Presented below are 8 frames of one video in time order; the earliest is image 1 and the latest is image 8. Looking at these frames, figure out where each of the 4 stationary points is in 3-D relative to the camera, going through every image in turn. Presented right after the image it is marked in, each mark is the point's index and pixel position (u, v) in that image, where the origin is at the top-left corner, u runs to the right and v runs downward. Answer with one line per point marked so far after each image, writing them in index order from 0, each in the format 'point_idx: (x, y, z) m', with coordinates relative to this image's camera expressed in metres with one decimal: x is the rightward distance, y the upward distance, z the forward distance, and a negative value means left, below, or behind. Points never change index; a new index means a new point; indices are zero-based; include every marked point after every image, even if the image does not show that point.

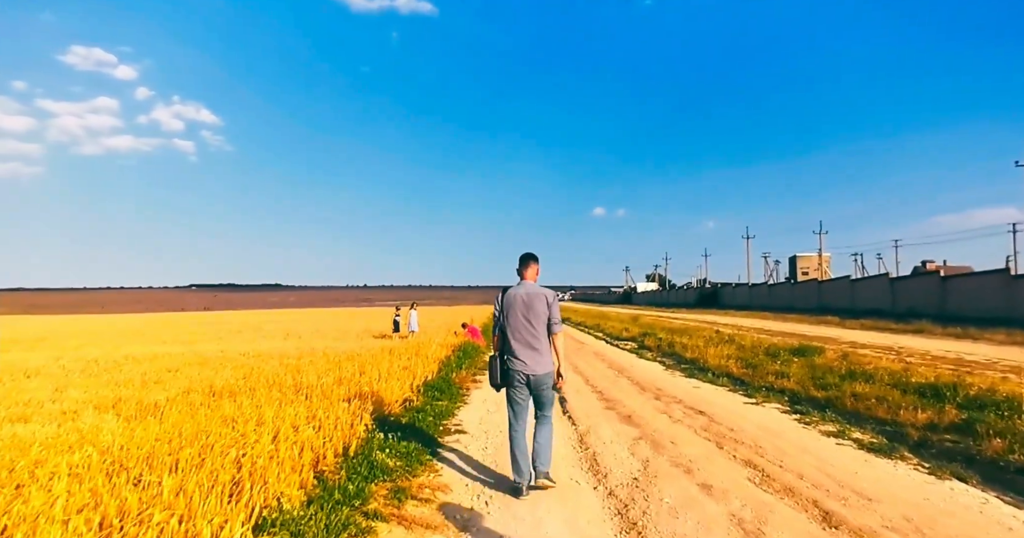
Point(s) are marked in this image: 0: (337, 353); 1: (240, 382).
0: (-5.3, -2.5, +15.0) m
1: (-5.5, -2.2, +10.0) m
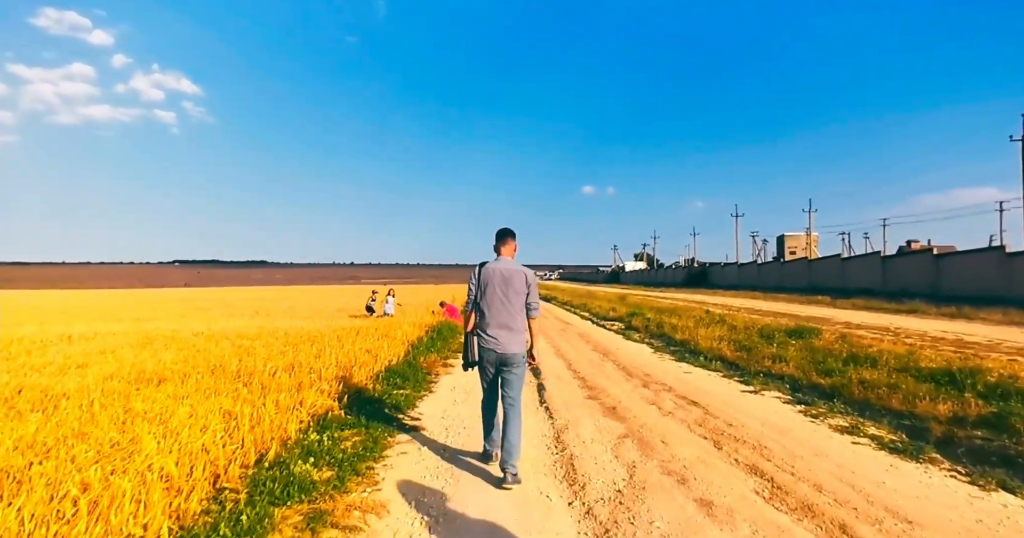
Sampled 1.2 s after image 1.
0: (-5.9, -1.8, +13.9) m
1: (-6.0, -1.7, +8.9) m
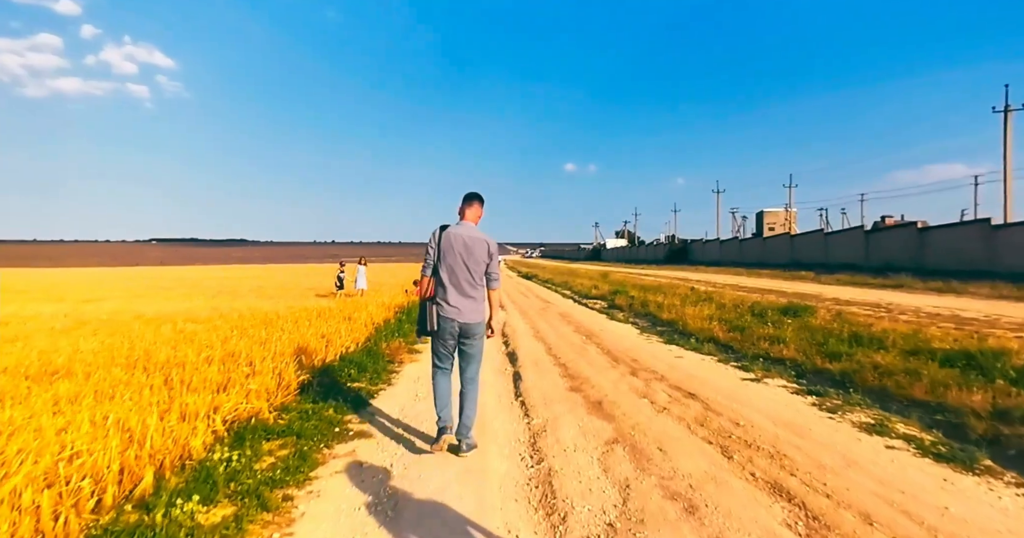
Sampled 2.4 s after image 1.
0: (-6.5, -1.2, +12.6) m
1: (-6.4, -1.3, +7.6) m
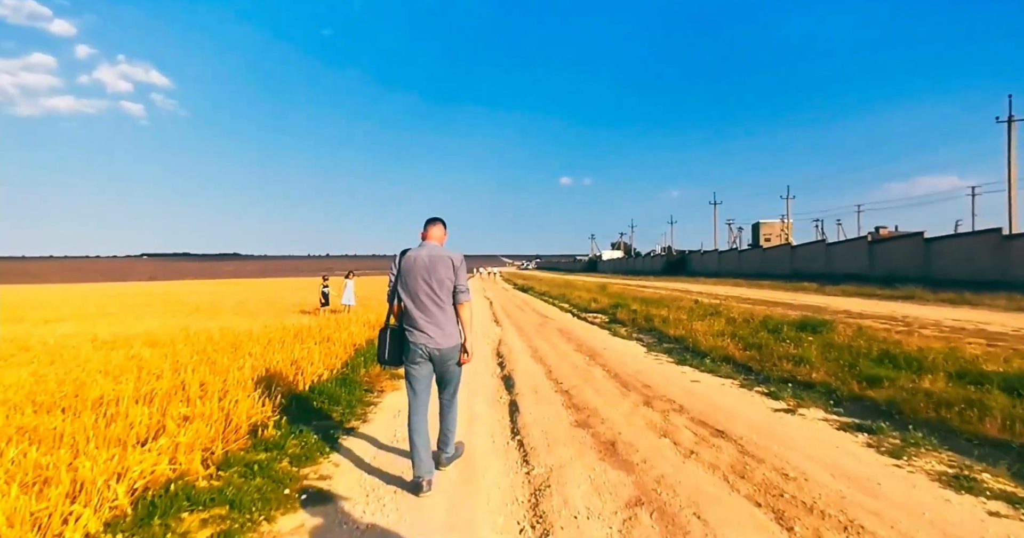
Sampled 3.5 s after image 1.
0: (-6.6, -1.5, +11.6) m
1: (-6.5, -1.5, +6.5) m
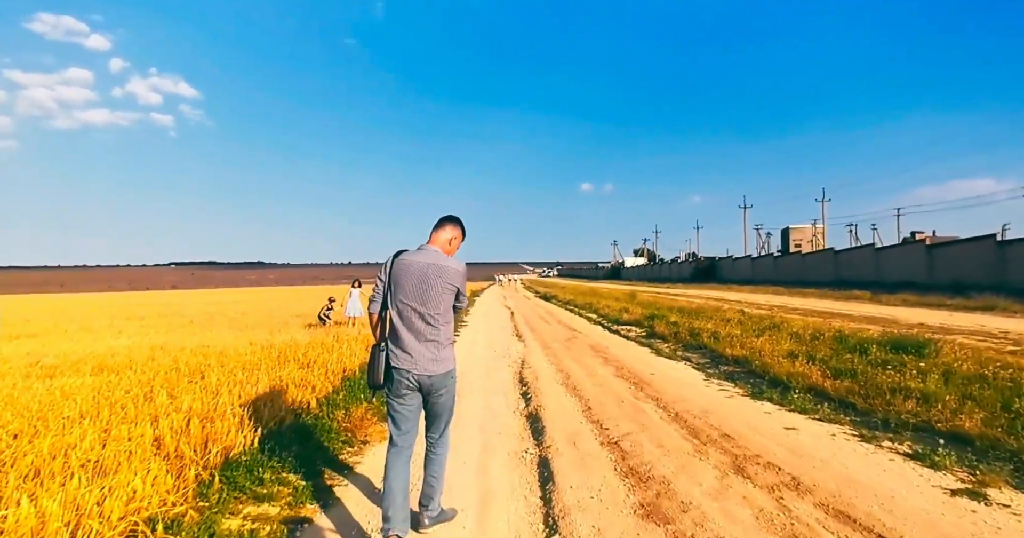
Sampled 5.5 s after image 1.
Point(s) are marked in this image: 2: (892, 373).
0: (-6.1, -1.7, +9.8) m
1: (-6.2, -1.6, +4.8) m
2: (+6.2, -1.7, +8.0) m
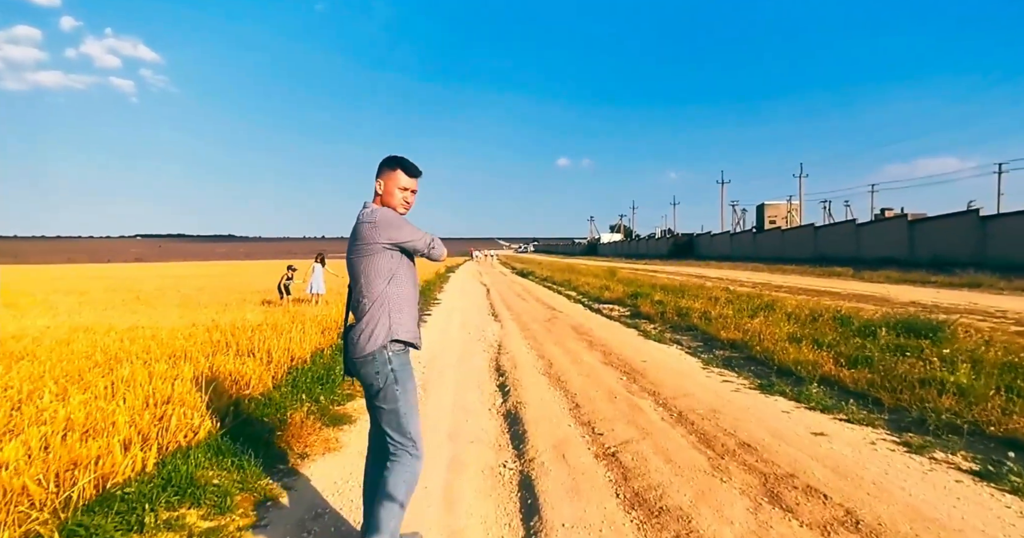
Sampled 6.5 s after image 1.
0: (-6.6, -1.2, +8.4) m
1: (-6.4, -1.4, +3.3) m
2: (+5.8, -1.3, +7.2) m
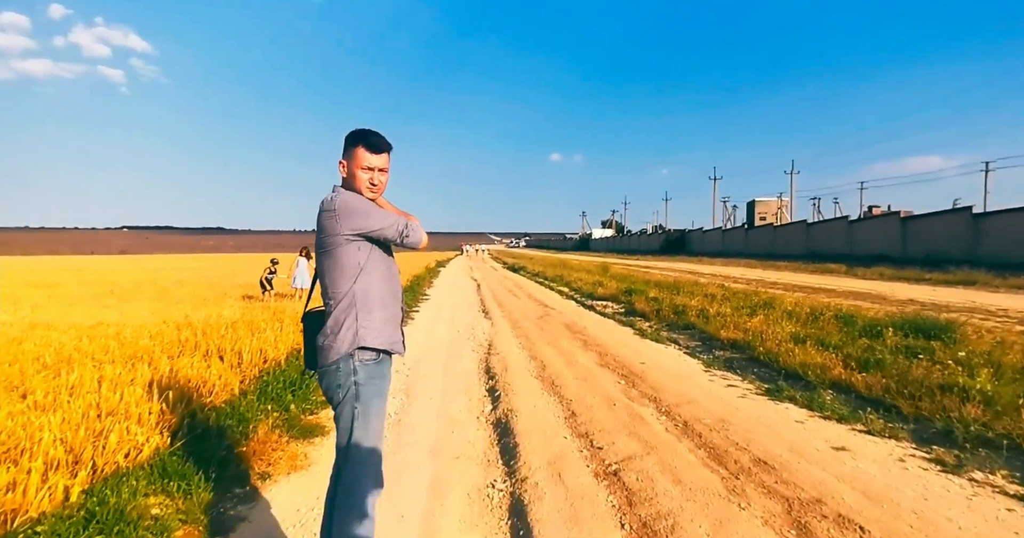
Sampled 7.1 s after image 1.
0: (-6.7, -1.1, +7.7) m
1: (-6.4, -1.4, +2.7) m
2: (+5.7, -1.3, +6.8) m
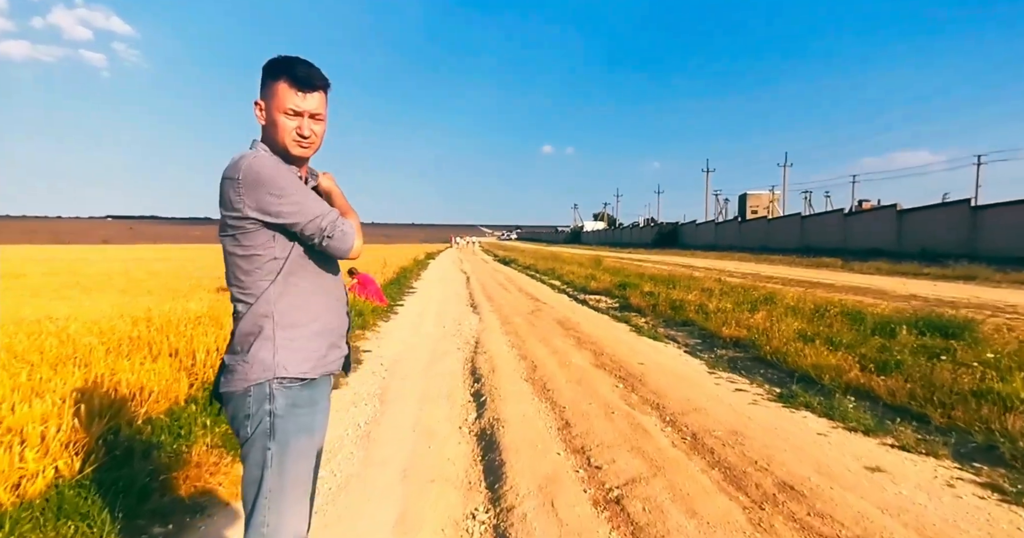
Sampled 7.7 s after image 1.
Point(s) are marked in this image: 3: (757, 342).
0: (-6.9, -1.0, +7.0) m
1: (-6.5, -1.3, +1.9) m
2: (+5.5, -1.2, +6.2) m
3: (+4.1, -1.2, +8.3) m
